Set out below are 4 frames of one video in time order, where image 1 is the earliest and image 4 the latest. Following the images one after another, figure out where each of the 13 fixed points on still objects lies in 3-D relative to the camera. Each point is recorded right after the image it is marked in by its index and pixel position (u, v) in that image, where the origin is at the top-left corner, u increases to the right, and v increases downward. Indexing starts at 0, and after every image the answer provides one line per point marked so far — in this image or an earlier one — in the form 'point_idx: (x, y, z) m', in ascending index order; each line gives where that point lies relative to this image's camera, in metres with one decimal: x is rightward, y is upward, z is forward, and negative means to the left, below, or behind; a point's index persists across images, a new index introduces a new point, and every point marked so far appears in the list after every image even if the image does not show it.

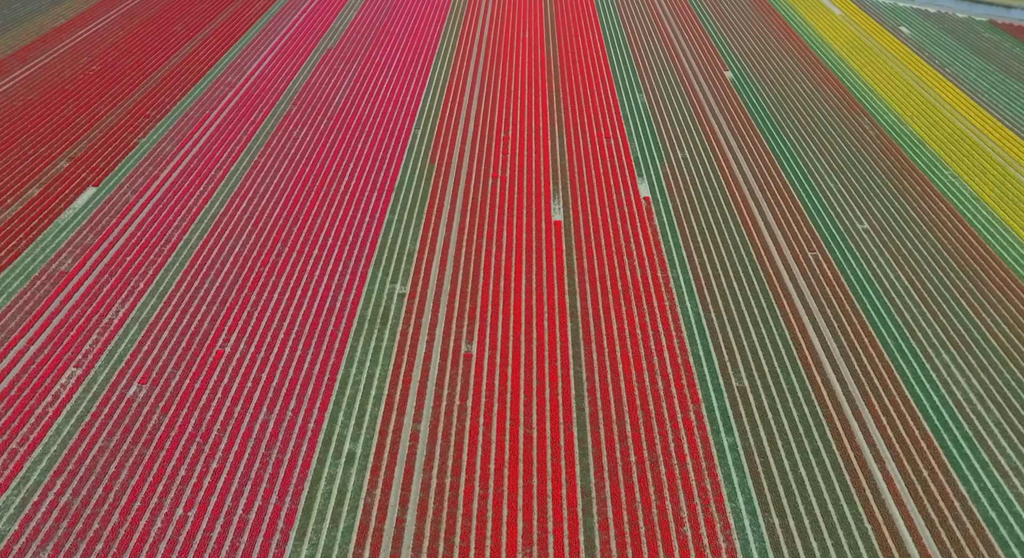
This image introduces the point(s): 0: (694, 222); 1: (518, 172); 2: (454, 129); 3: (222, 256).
0: (+3.3, +1.0, +12.5) m
1: (+0.1, +2.1, +13.8) m
2: (-1.3, +3.3, +15.3) m
3: (-4.8, +0.4, +11.6) m
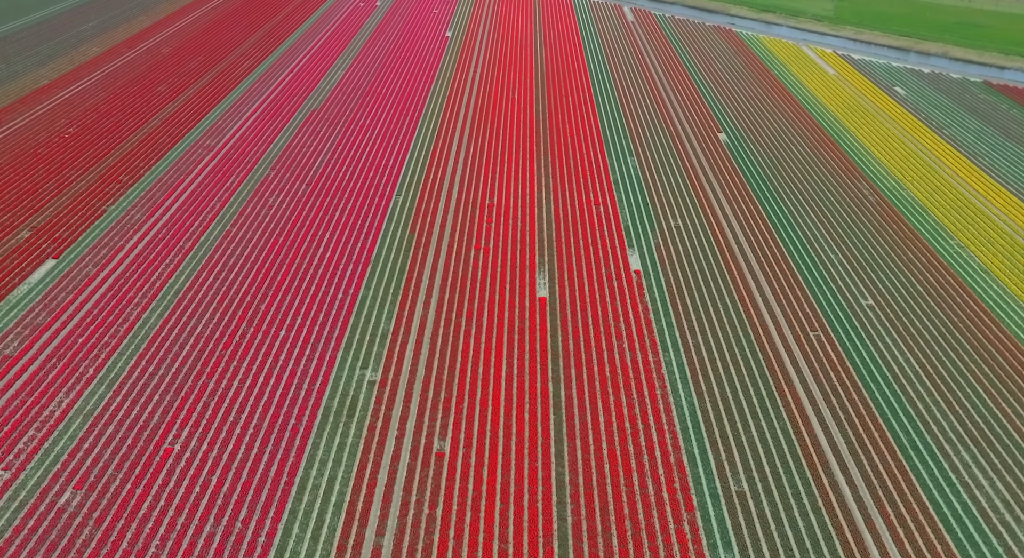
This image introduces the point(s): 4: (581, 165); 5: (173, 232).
0: (+3.0, -0.3, +11.8) m
1: (-0.2, +0.7, +13.1) m
2: (-1.6, +1.7, +14.7) m
3: (-5.1, -0.9, +10.8) m
4: (+1.5, +2.6, +15.7) m
5: (-6.5, +0.9, +13.5) m
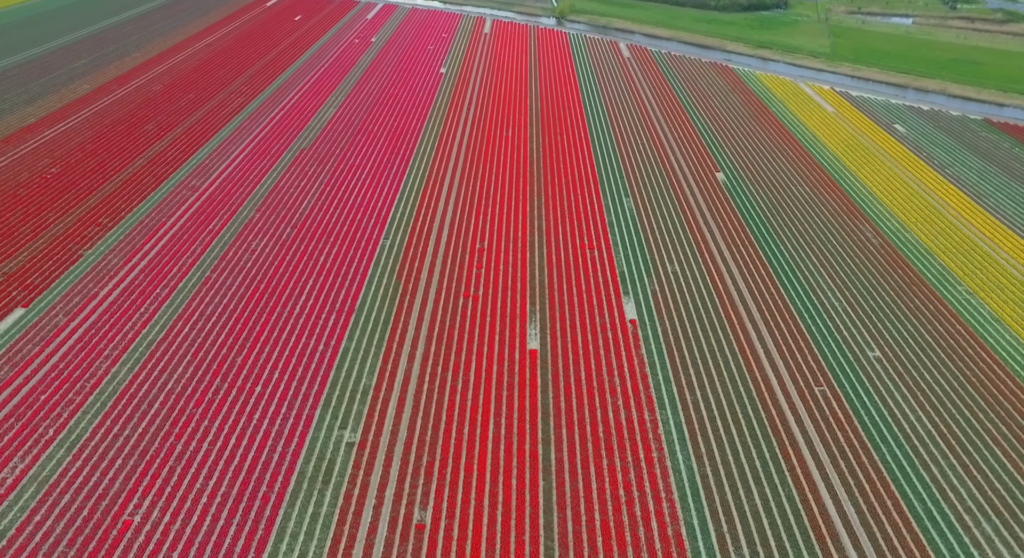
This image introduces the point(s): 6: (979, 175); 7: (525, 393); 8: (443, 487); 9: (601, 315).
0: (+2.8, -1.1, +11.2) m
1: (-0.4, -0.2, +12.6) m
2: (-1.7, +0.8, +14.2) m
3: (-5.3, -1.7, +10.2) m
4: (+1.4, +1.6, +15.3) m
5: (-6.7, 0.0, +13.0) m
6: (+11.6, +2.6, +17.4) m
7: (+0.2, -1.7, +10.3) m
8: (-0.9, -2.7, +9.0) m
9: (+1.5, -0.6, +12.0) m
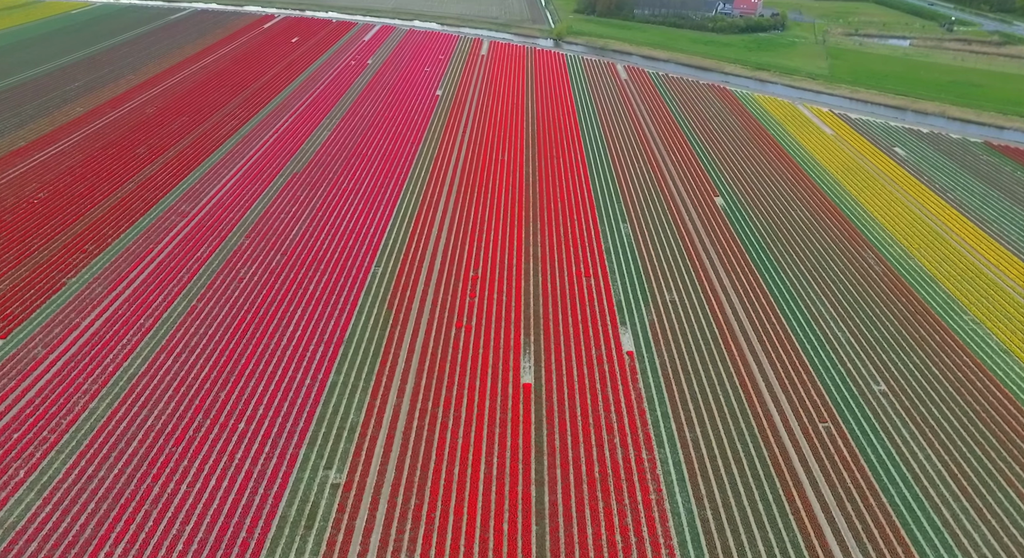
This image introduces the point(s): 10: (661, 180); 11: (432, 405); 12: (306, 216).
0: (+2.7, -1.6, +10.9) m
1: (-0.5, -0.7, +12.2) m
2: (-1.9, +0.2, +13.8) m
3: (-5.4, -2.2, +9.8) m
4: (+1.3, +1.0, +15.0) m
5: (-6.8, -0.5, +12.6) m
6: (+11.5, +2.0, +17.1) m
7: (+0.1, -2.2, +9.9) m
8: (-1.0, -3.1, +8.6) m
9: (+1.4, -1.1, +11.6) m
10: (+3.7, +2.5, +17.6) m
11: (-1.2, -1.9, +10.4) m
12: (-4.6, +1.4, +15.7) m
